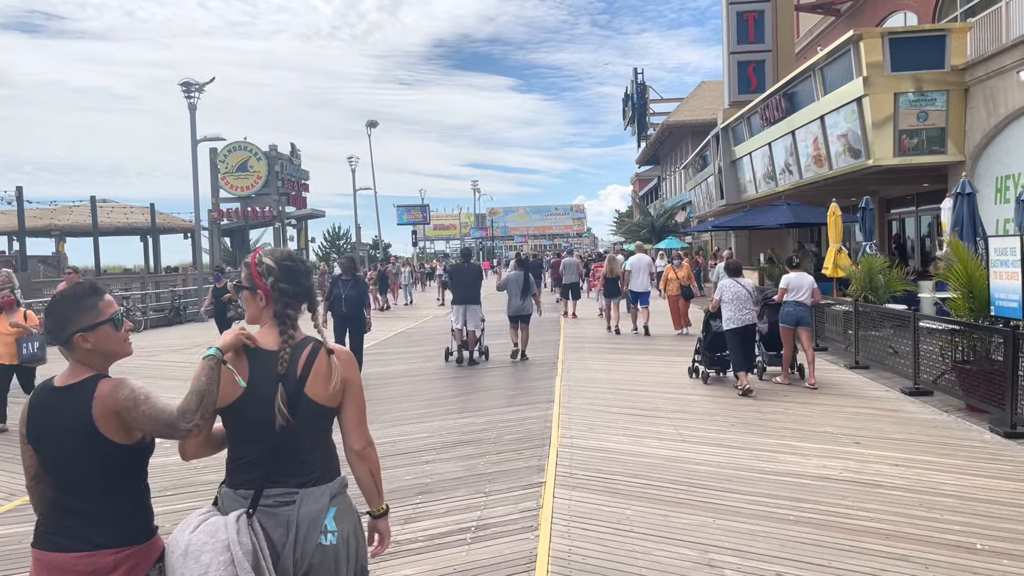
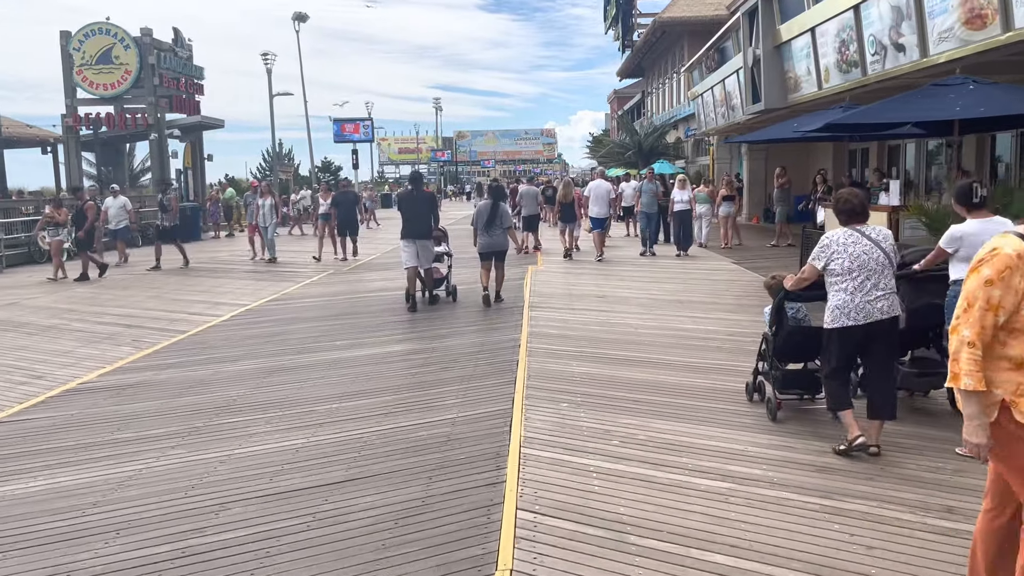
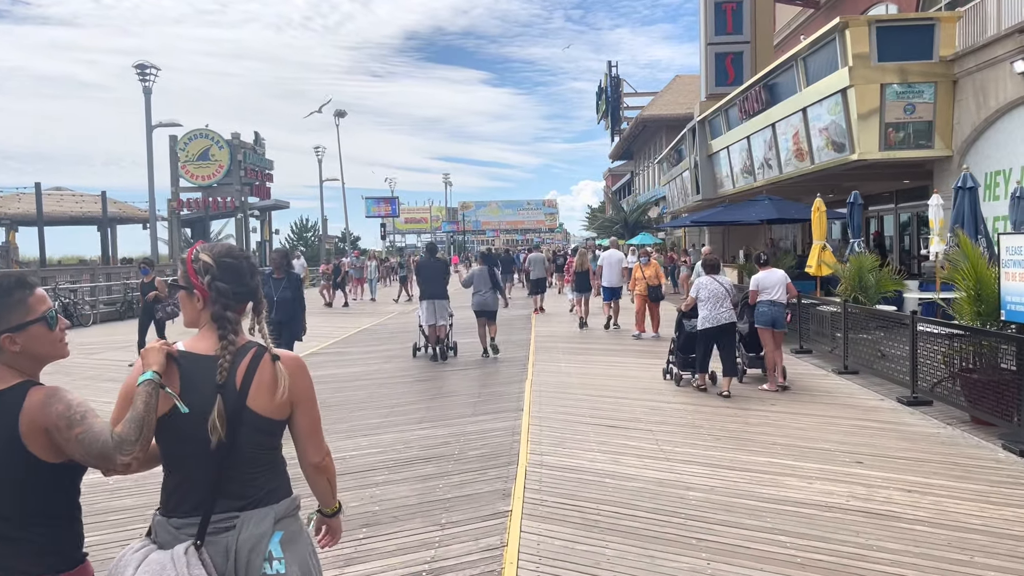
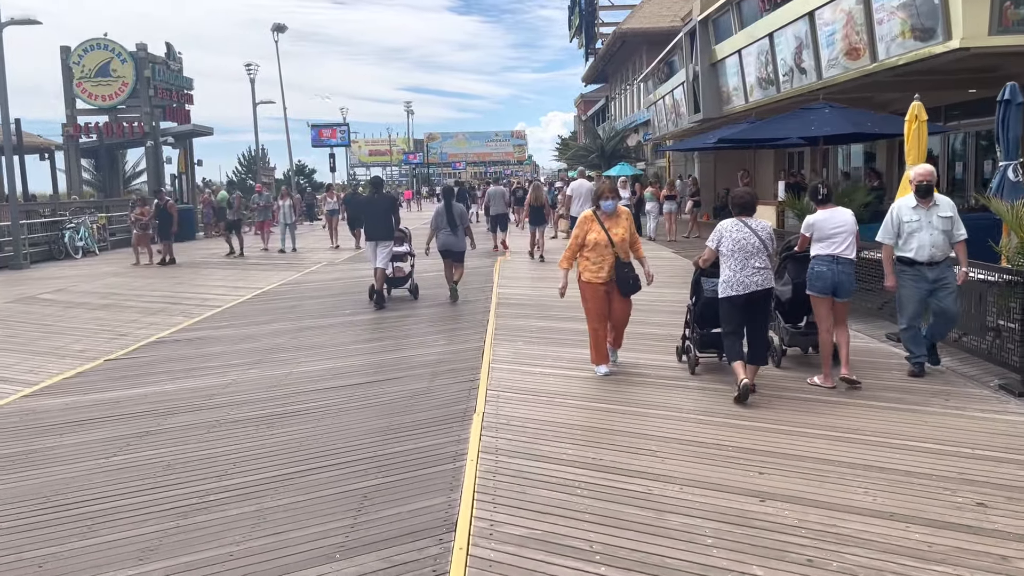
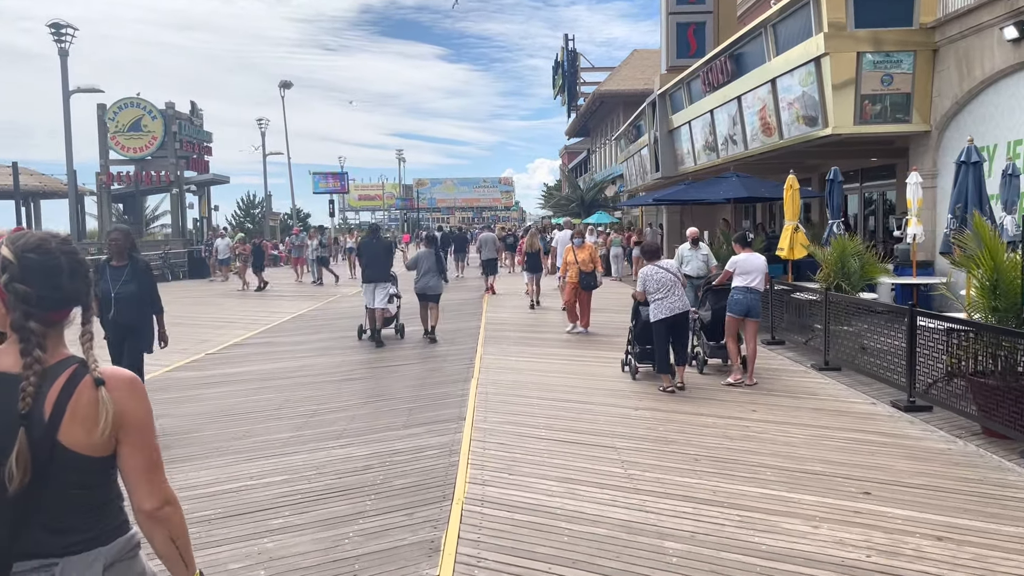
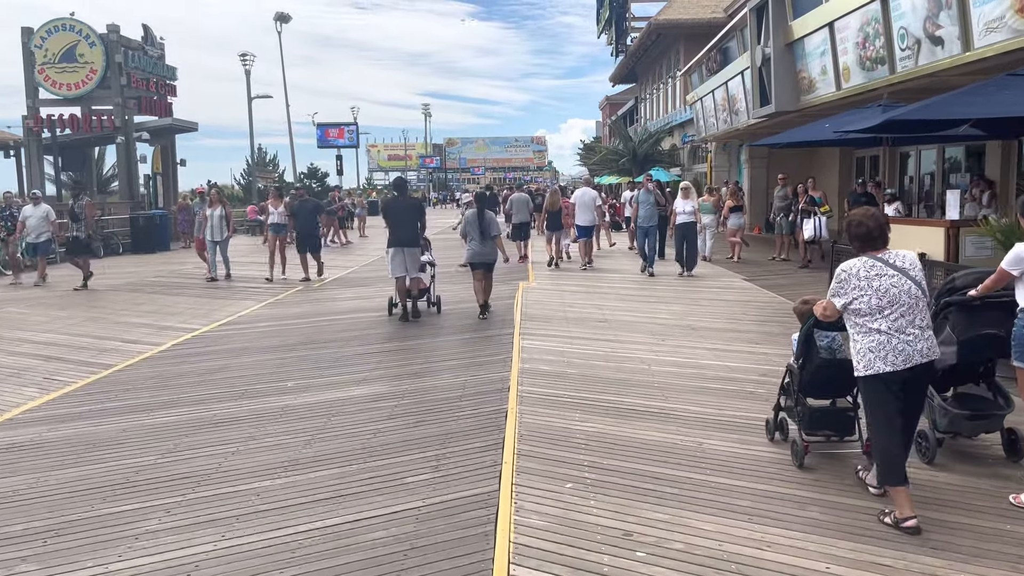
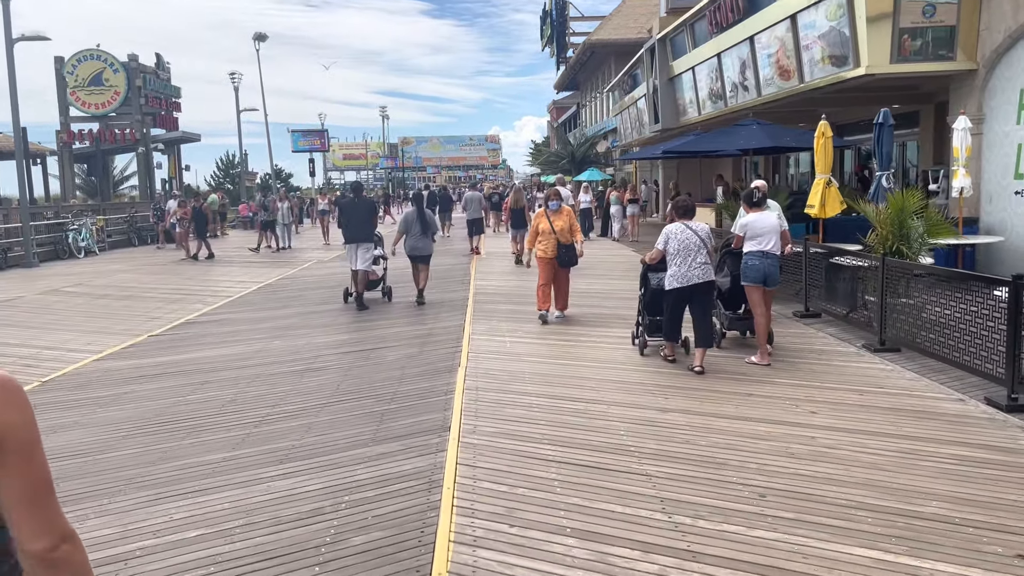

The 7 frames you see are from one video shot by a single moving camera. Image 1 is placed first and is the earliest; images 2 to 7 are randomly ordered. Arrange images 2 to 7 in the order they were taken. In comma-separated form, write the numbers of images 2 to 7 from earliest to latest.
3, 5, 7, 4, 2, 6
